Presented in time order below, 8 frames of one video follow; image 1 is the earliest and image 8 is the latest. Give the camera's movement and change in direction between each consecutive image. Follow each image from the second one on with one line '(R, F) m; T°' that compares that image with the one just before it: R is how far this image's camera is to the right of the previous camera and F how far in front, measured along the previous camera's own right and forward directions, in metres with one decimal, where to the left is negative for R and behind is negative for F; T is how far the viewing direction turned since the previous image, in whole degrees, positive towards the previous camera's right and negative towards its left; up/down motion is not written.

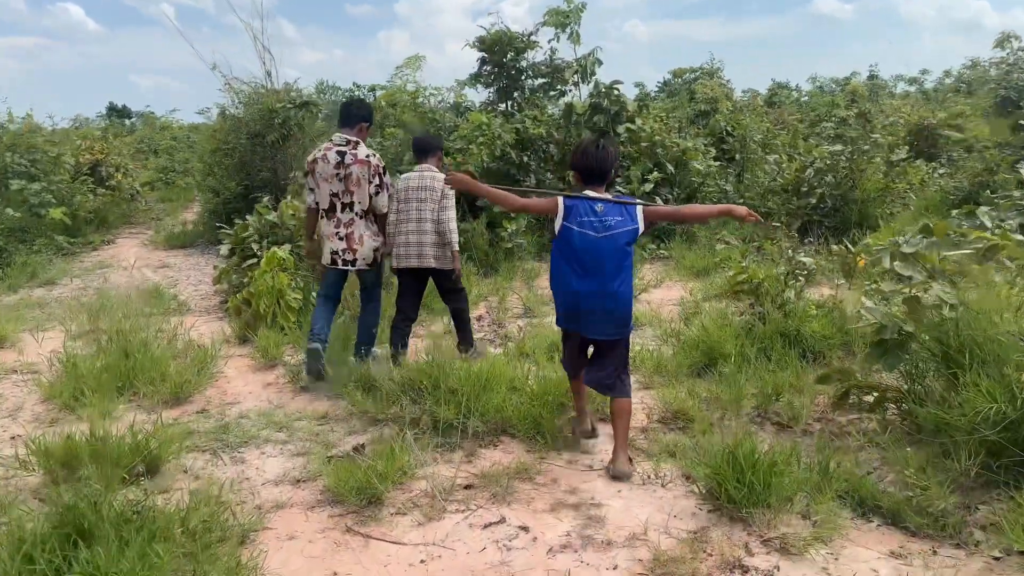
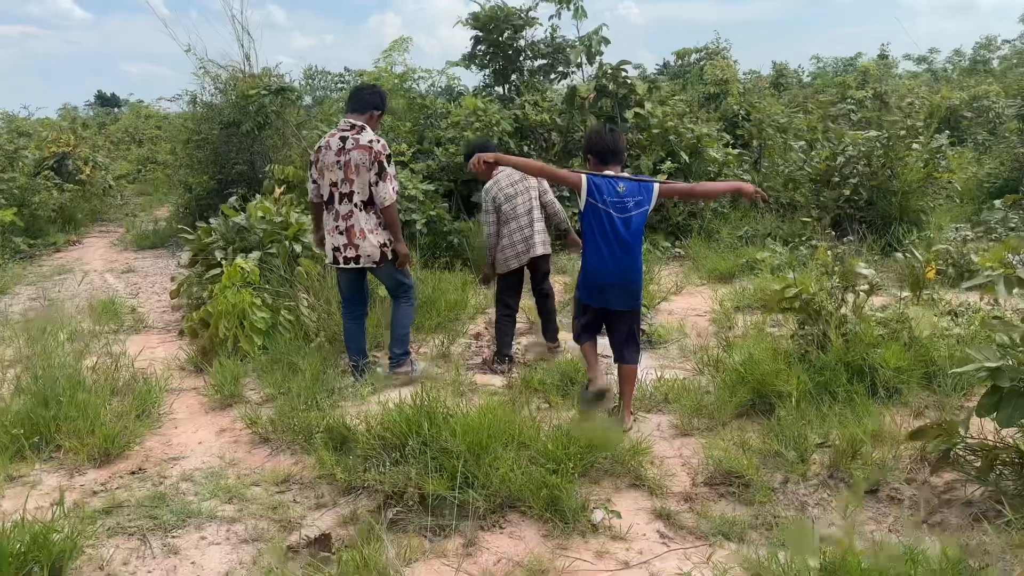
(0.0, +0.8) m; 0°
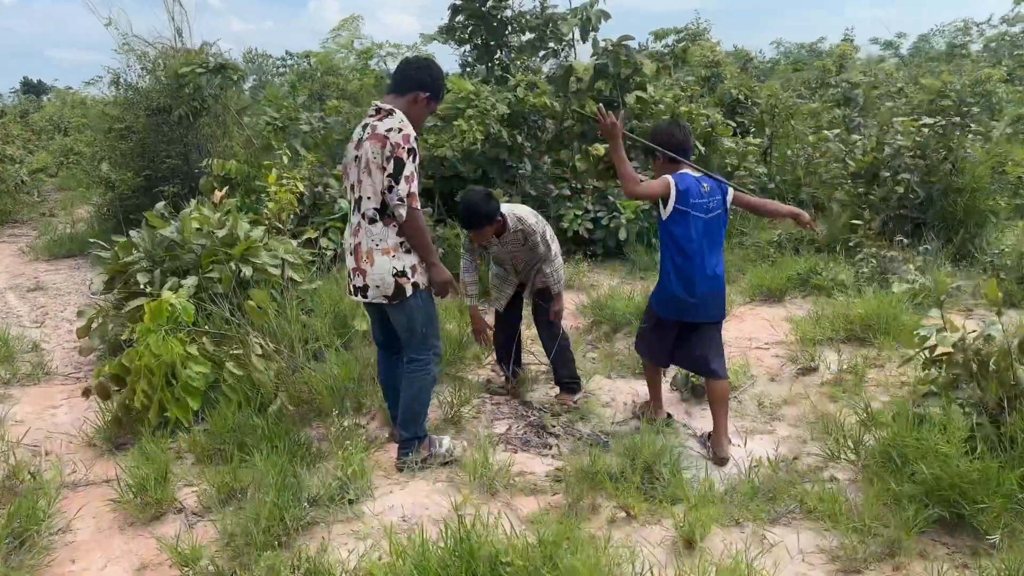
(-0.4, +1.2) m; +4°
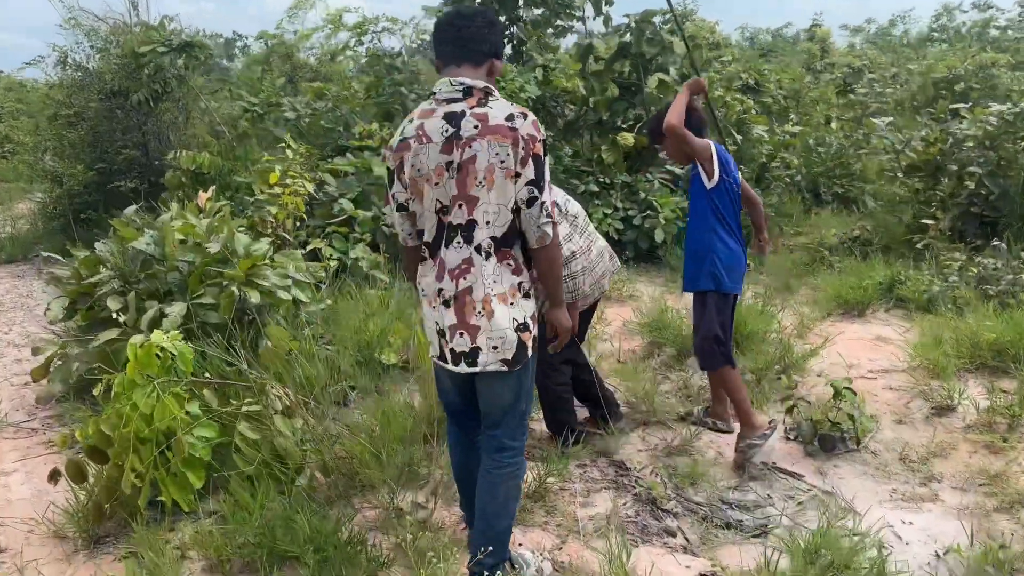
(-0.5, +0.8) m; +3°
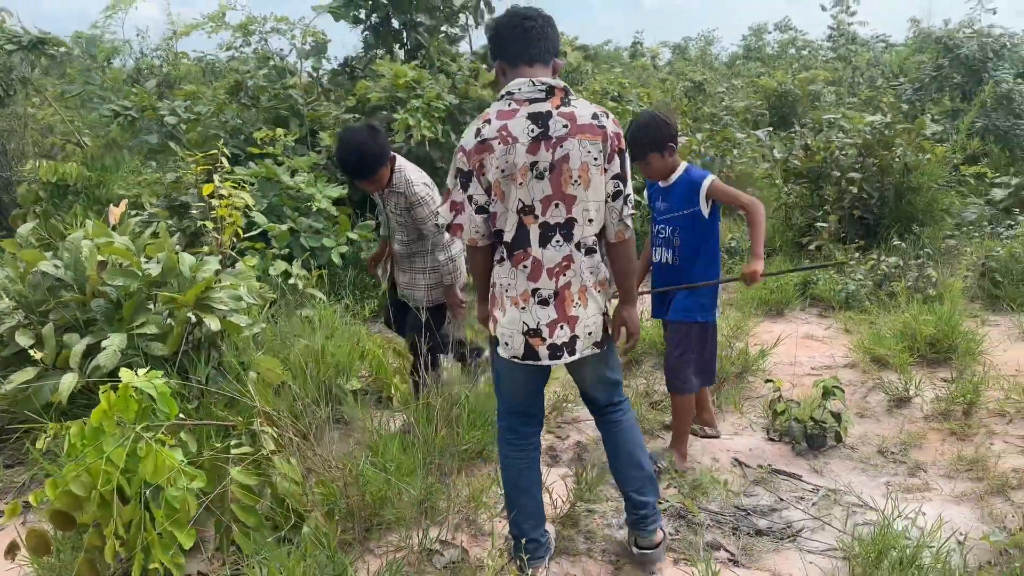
(-0.6, +0.2) m; +12°
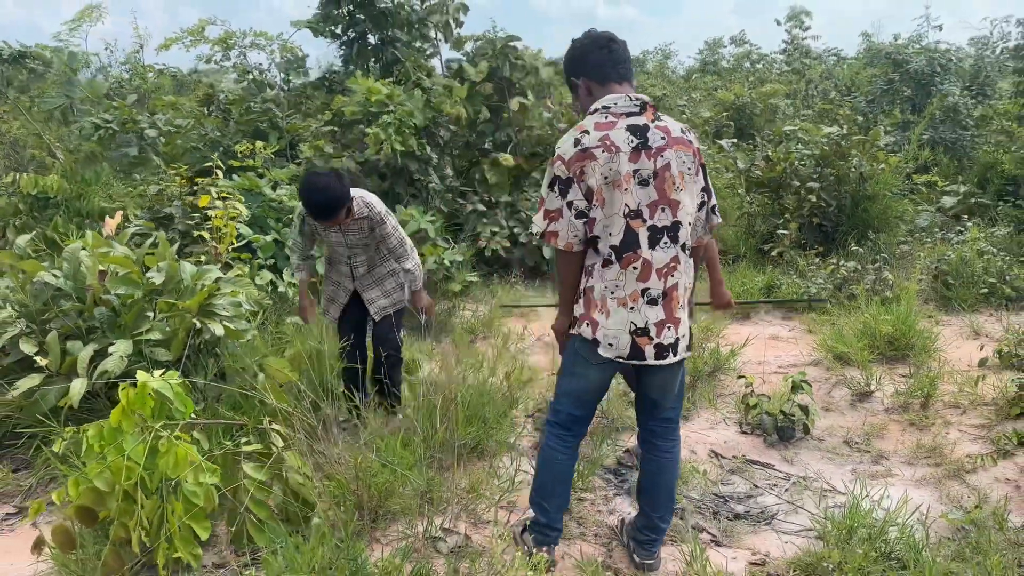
(-0.1, -0.2) m; +3°
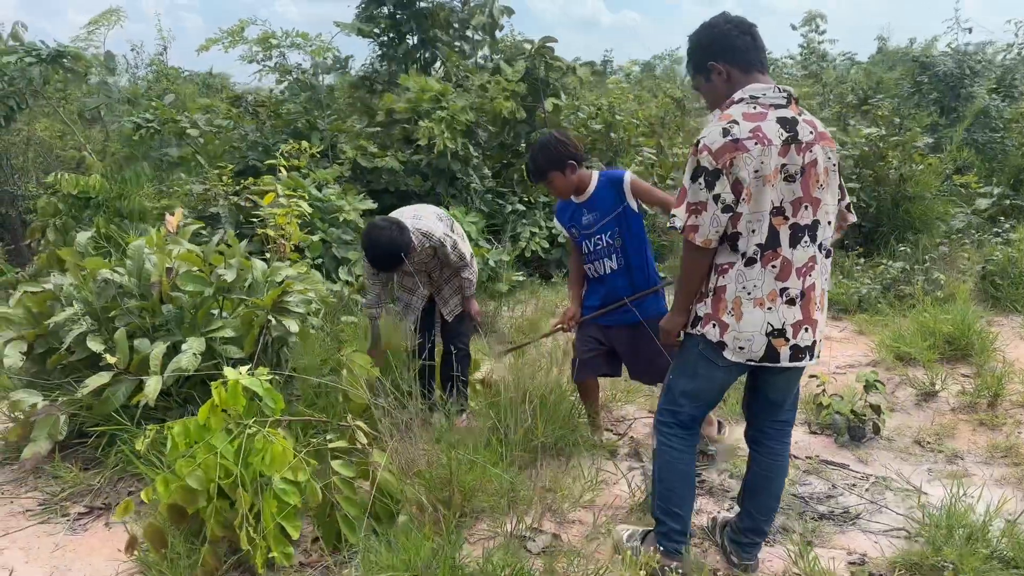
(-0.3, 0.0) m; 0°
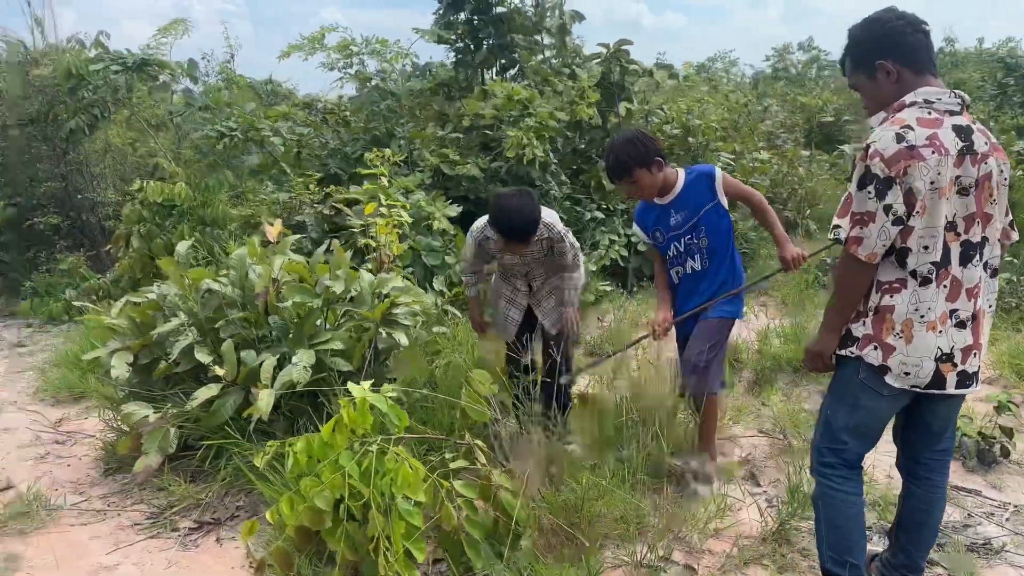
(-0.2, +0.1) m; -3°
